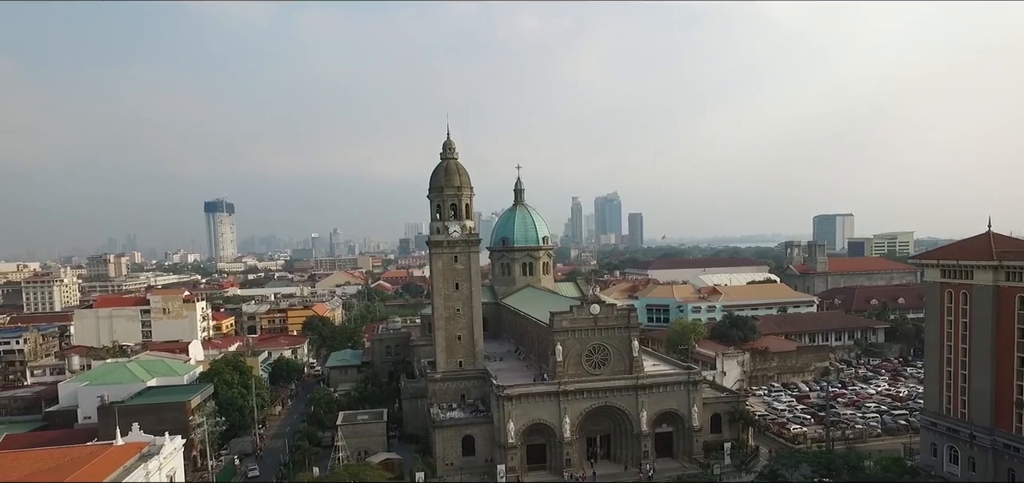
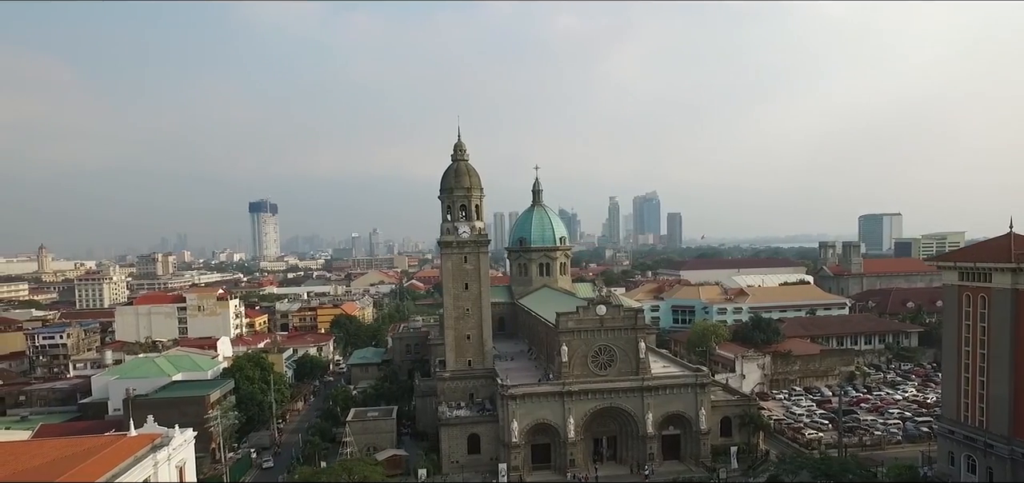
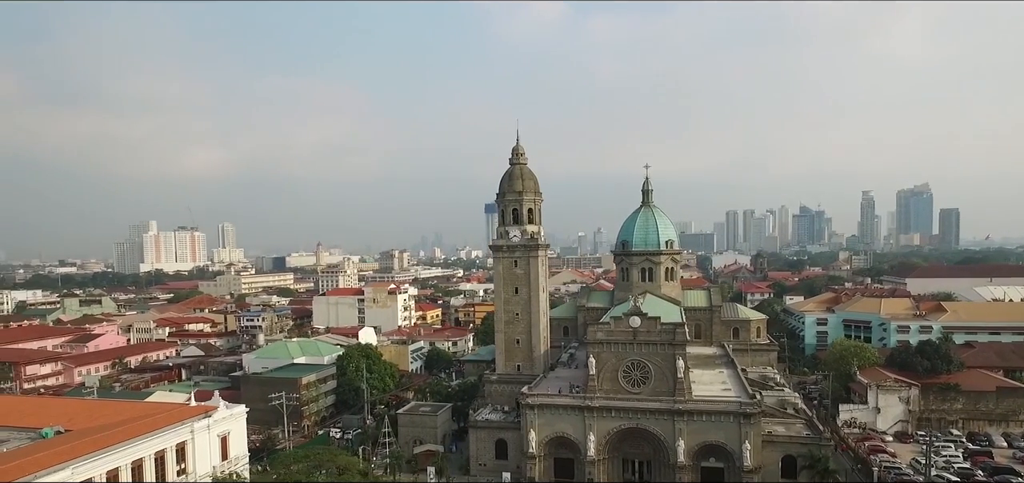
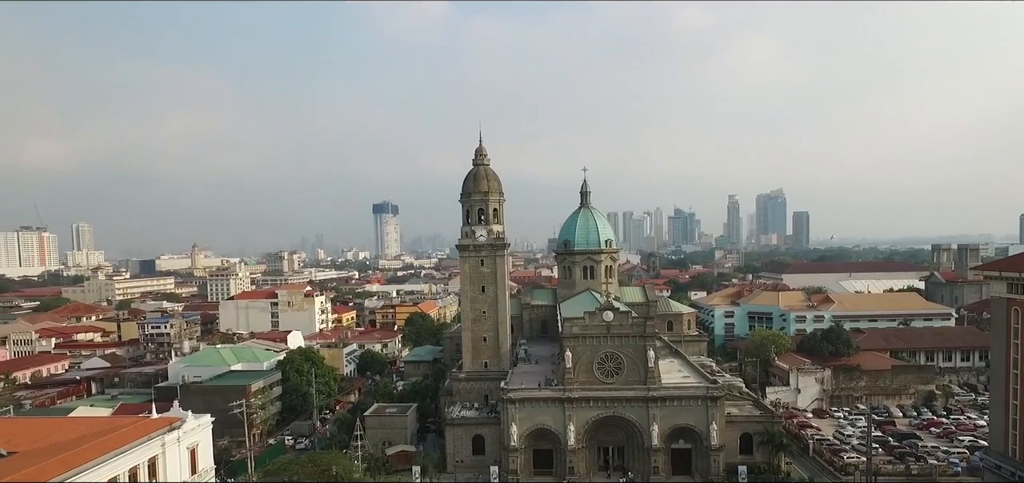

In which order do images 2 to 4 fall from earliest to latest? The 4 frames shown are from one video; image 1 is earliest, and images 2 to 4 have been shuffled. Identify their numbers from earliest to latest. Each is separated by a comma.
2, 4, 3
